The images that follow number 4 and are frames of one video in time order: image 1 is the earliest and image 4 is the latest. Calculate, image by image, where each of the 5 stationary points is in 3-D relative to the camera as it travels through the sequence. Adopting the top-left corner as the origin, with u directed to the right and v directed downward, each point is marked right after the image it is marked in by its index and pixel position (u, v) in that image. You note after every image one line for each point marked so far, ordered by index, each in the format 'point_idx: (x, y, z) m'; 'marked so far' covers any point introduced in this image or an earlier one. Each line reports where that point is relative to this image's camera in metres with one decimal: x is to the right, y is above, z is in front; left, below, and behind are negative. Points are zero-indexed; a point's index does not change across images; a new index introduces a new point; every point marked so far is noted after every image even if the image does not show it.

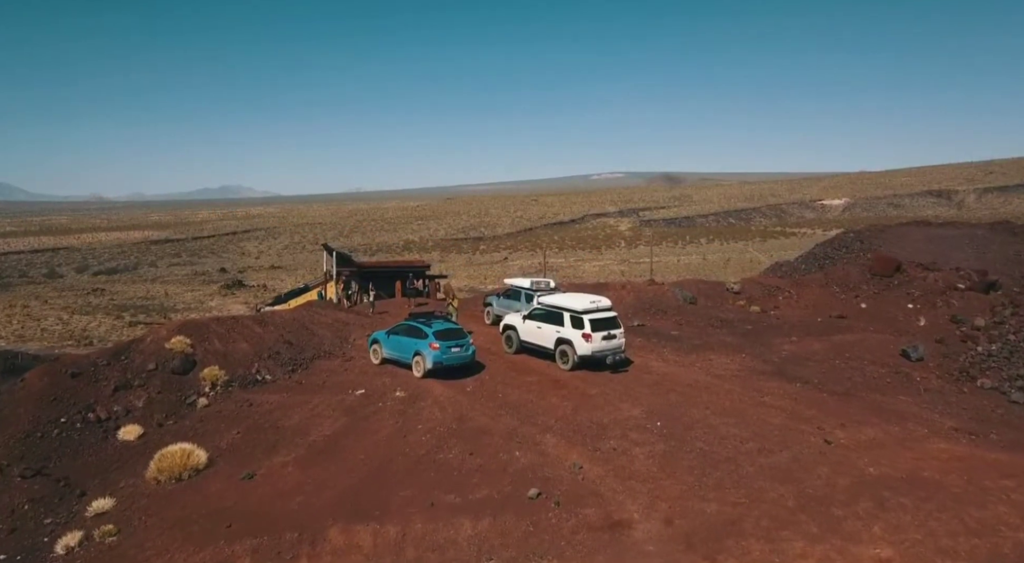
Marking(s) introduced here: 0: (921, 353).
0: (+11.7, -2.1, +18.8) m
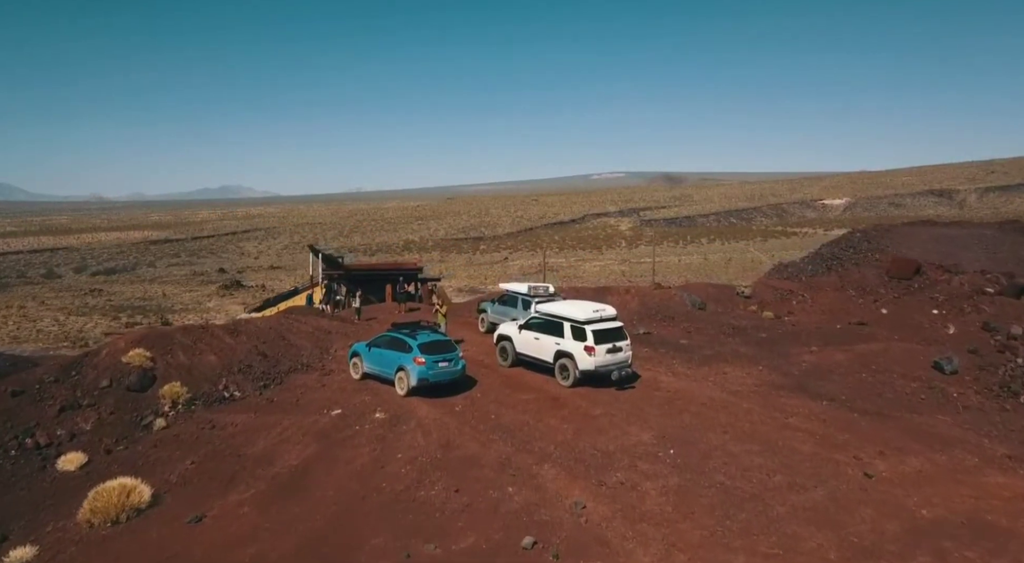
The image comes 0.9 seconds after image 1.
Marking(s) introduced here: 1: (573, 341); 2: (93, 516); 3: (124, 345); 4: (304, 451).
0: (+11.6, -2.2, +17.1) m
1: (+1.4, -1.4, +14.9) m
2: (-6.5, -3.6, +10.1) m
3: (-9.3, -1.5, +15.7) m
4: (-3.9, -3.2, +12.3) m
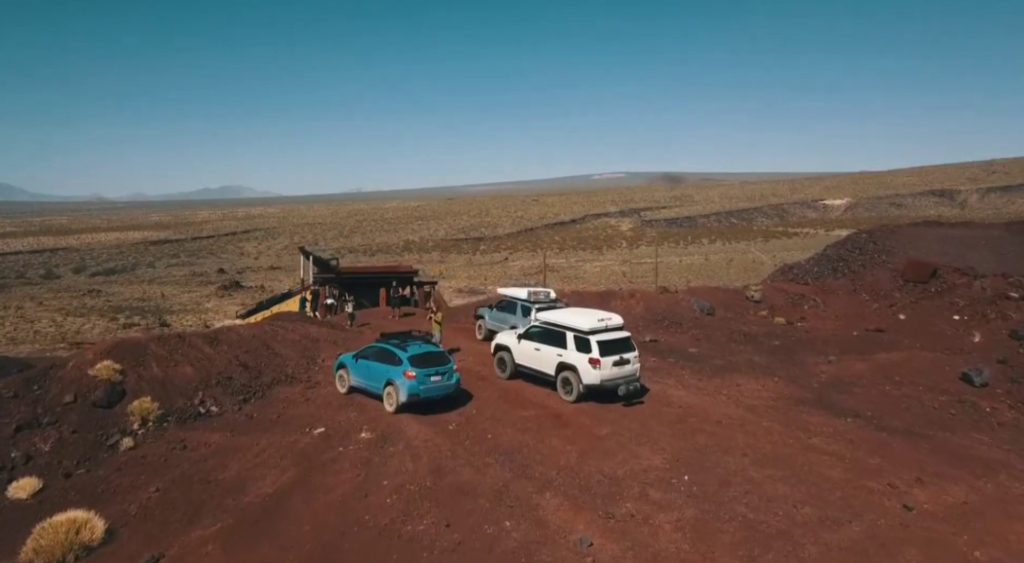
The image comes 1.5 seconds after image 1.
0: (+11.5, -2.3, +16.0) m
1: (+1.4, -1.5, +13.8) m
2: (-6.5, -3.8, +9.0) m
3: (-9.3, -1.7, +14.5) m
4: (-4.0, -3.3, +11.2) m
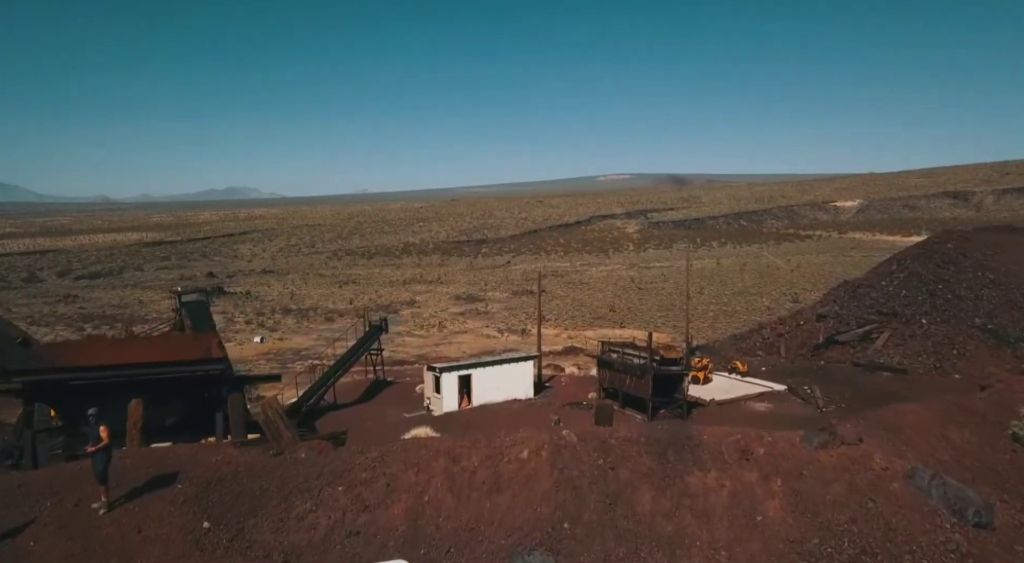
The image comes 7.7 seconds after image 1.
0: (+10.2, -4.1, +0.6) m
1: (0.0, -3.3, -1.5) m
2: (-7.9, -5.5, -6.2) m
3: (-10.7, -3.4, -0.7) m
4: (-5.3, -5.1, -4.0) m
